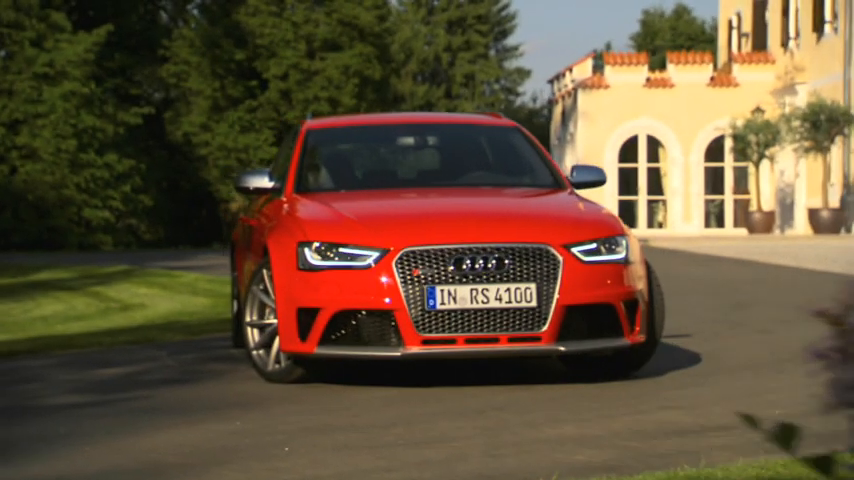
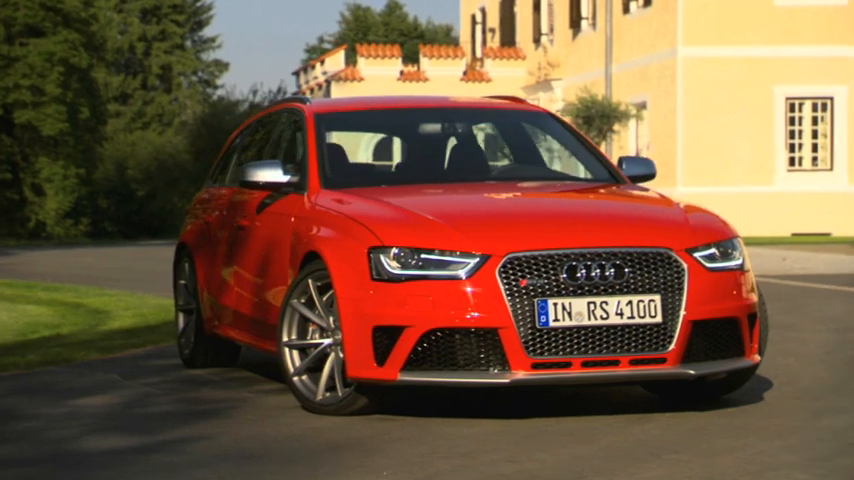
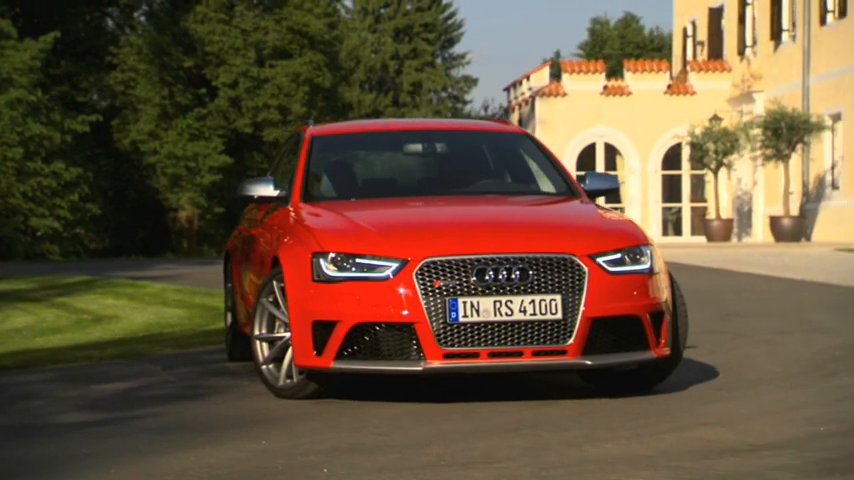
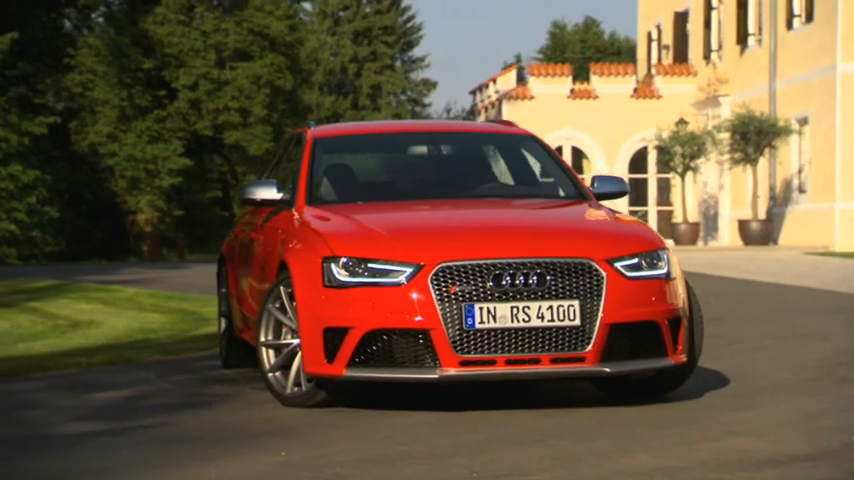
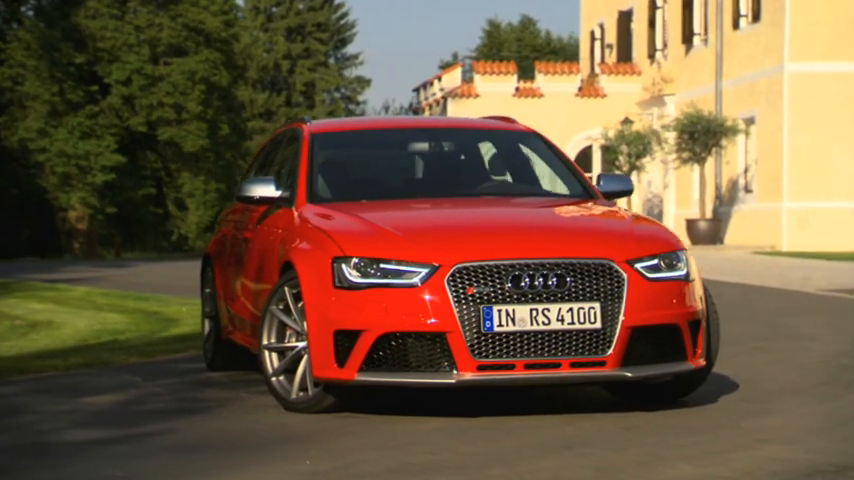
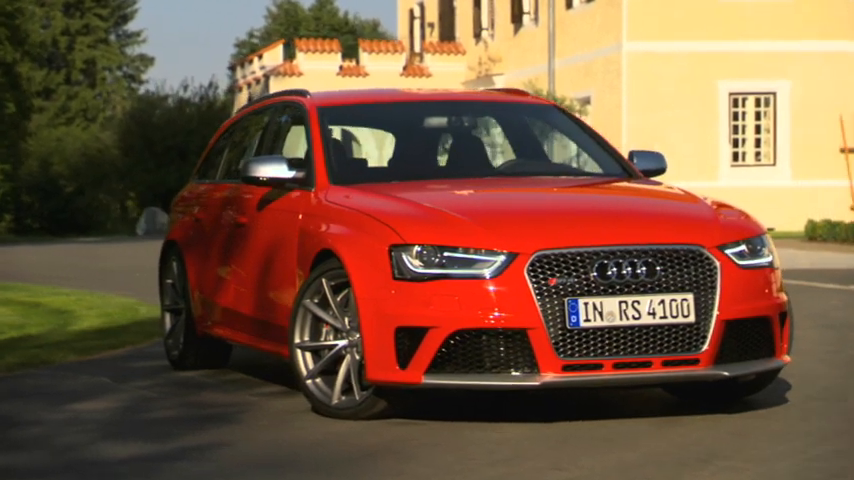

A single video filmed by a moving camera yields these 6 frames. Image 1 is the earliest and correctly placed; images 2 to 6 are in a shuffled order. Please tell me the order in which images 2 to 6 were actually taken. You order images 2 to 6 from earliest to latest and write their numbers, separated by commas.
3, 4, 5, 2, 6
